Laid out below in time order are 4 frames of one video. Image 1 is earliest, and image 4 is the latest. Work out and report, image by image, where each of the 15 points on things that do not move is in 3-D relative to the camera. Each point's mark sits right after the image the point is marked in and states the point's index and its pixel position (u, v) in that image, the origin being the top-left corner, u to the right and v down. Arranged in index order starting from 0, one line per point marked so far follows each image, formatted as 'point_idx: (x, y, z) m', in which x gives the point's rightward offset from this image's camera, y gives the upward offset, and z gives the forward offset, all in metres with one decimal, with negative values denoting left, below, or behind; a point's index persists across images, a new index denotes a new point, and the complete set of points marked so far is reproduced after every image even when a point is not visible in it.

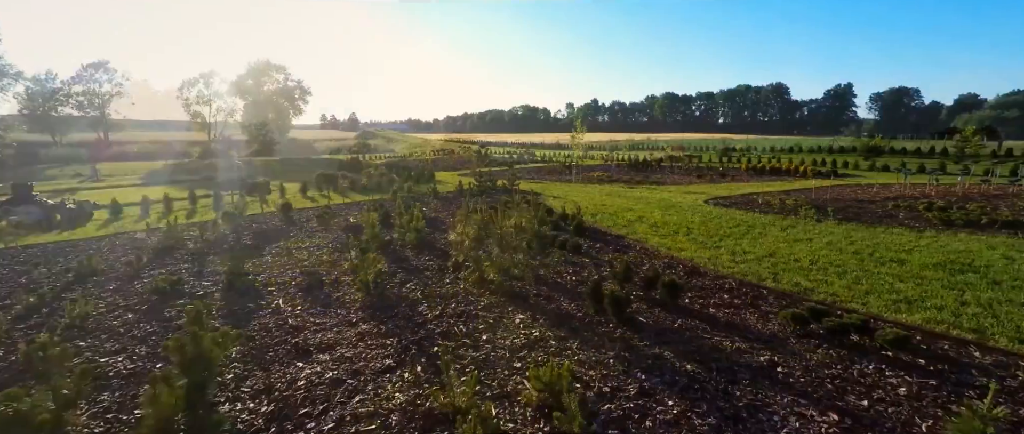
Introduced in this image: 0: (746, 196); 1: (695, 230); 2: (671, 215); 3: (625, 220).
0: (+9.0, +0.8, +19.2) m
1: (+4.7, -0.3, +12.8) m
2: (+5.0, +0.1, +15.6) m
3: (+3.3, -0.1, +14.7) m
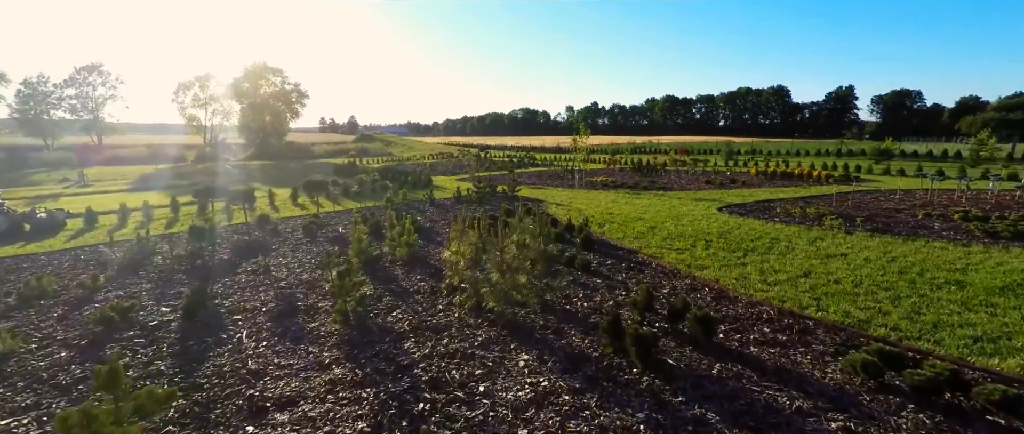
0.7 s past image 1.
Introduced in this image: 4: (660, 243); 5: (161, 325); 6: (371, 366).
0: (+9.1, +0.5, +18.1) m
1: (+4.7, -0.6, +11.7) m
2: (+5.0, -0.2, +14.5) m
3: (+3.4, -0.4, +13.6) m
4: (+3.6, -0.6, +12.0) m
5: (-5.0, -1.5, +7.1) m
6: (-1.6, -1.7, +5.6) m
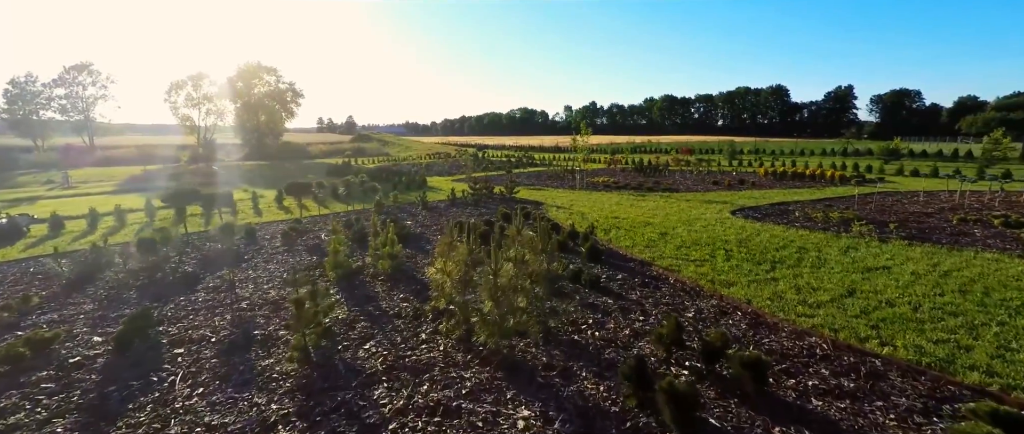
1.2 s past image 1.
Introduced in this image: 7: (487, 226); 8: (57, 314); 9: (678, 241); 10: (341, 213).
0: (+9.0, +0.4, +16.9) m
1: (+4.7, -0.8, +10.5) m
2: (+4.9, -0.4, +13.3) m
3: (+3.3, -0.5, +12.4) m
4: (+3.5, -0.8, +10.8) m
5: (-5.0, -1.7, +5.9) m
6: (-1.6, -1.8, +4.4) m
7: (-0.7, -0.2, +13.7) m
8: (-7.1, -1.5, +7.8) m
9: (+3.9, -0.6, +11.9) m
10: (-6.4, +0.2, +18.7) m
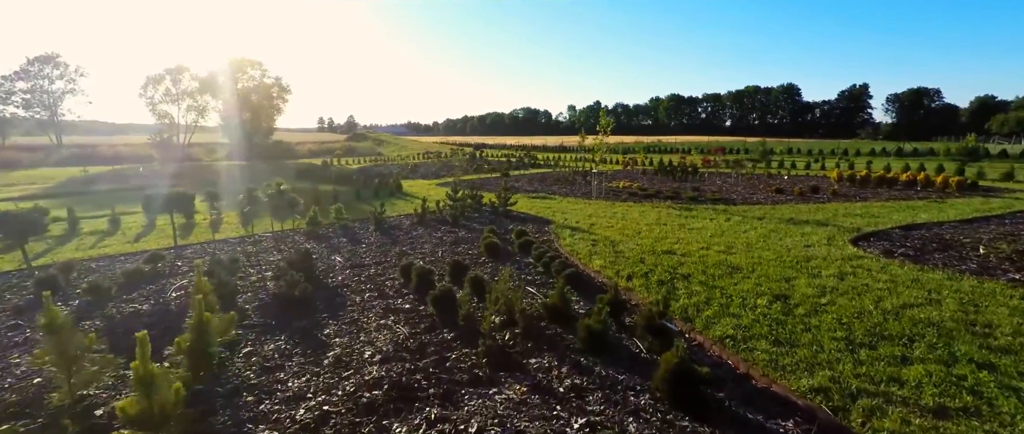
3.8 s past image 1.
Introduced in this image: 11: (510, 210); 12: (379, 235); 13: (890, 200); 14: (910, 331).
0: (+8.8, -0.3, +10.7) m
1: (+4.4, -1.4, +4.3) m
2: (+4.7, -1.0, +7.2) m
3: (+3.1, -1.2, +6.2) m
4: (+3.3, -1.4, +4.7) m
5: (-5.3, -2.3, -0.2) m
6: (-1.9, -2.5, -1.8) m
7: (-0.9, -0.9, +7.5) m
8: (-7.3, -2.1, +1.7) m
9: (+3.7, -1.3, +5.8) m
10: (-6.6, -0.5, +12.5) m
11: (-0.1, +0.2, +16.2) m
12: (-3.4, -0.4, +12.8) m
13: (+12.1, +0.6, +15.8) m
14: (+4.4, -1.3, +5.5) m
